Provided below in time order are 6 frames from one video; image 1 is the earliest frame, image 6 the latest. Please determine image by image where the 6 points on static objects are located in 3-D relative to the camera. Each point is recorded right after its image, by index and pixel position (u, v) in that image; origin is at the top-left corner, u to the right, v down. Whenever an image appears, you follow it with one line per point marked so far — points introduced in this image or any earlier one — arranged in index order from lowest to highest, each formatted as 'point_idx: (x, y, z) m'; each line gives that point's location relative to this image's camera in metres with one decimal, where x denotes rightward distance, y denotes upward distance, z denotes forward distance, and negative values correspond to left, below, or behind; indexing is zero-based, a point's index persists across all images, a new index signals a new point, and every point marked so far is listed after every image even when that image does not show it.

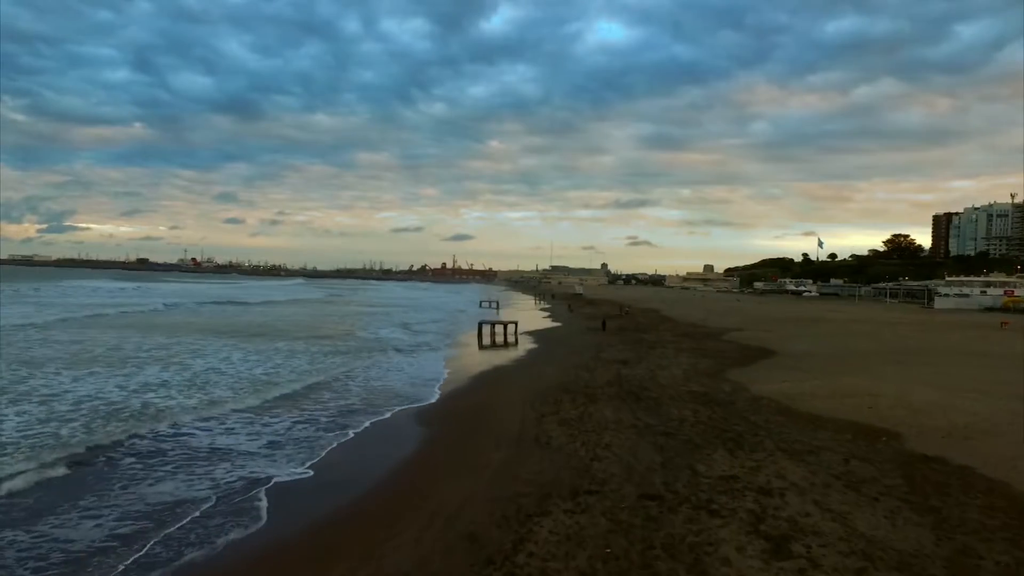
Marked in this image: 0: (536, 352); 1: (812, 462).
0: (+1.2, -2.0, +20.1) m
1: (+3.3, -1.9, +7.1) m
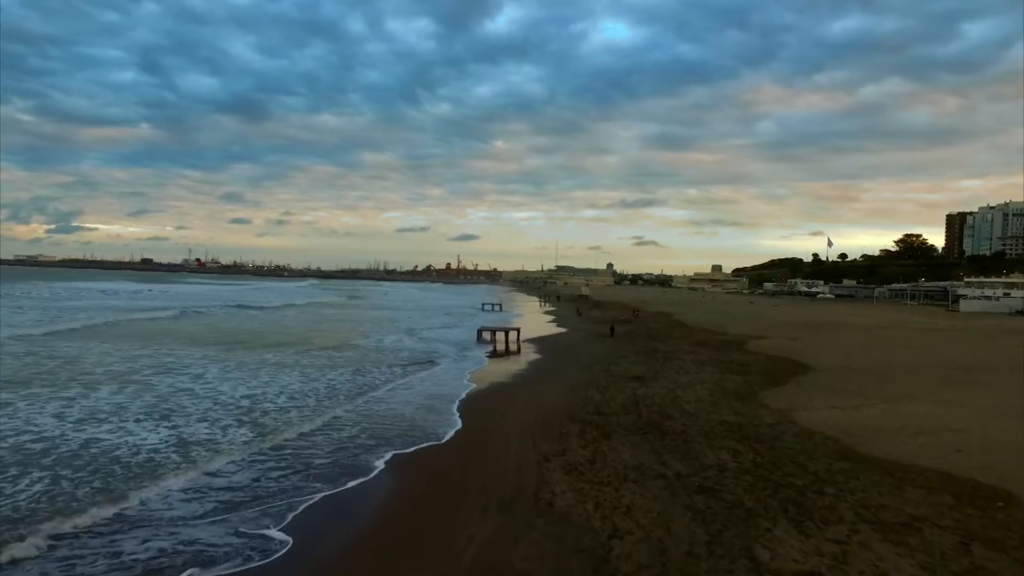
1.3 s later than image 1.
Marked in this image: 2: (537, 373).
0: (+1.2, -2.2, +18.2) m
1: (+3.2, -2.1, +5.1) m
2: (+0.7, -2.1, +16.2) m
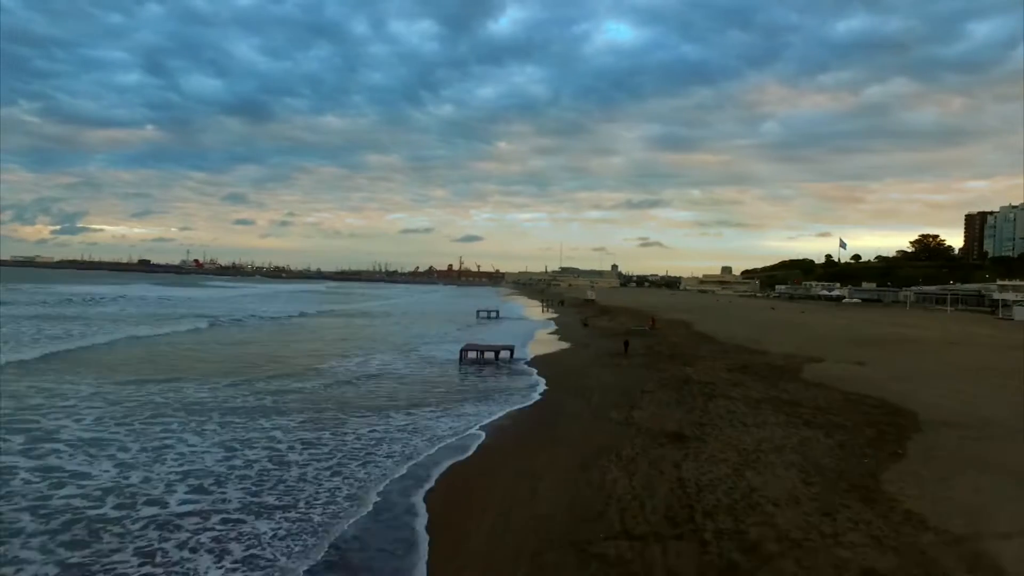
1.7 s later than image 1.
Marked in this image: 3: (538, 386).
0: (+0.9, -2.4, +13.6) m
1: (+2.9, -2.3, +0.5) m
2: (+0.4, -2.4, +11.7) m
3: (+0.7, -2.5, +15.6) m
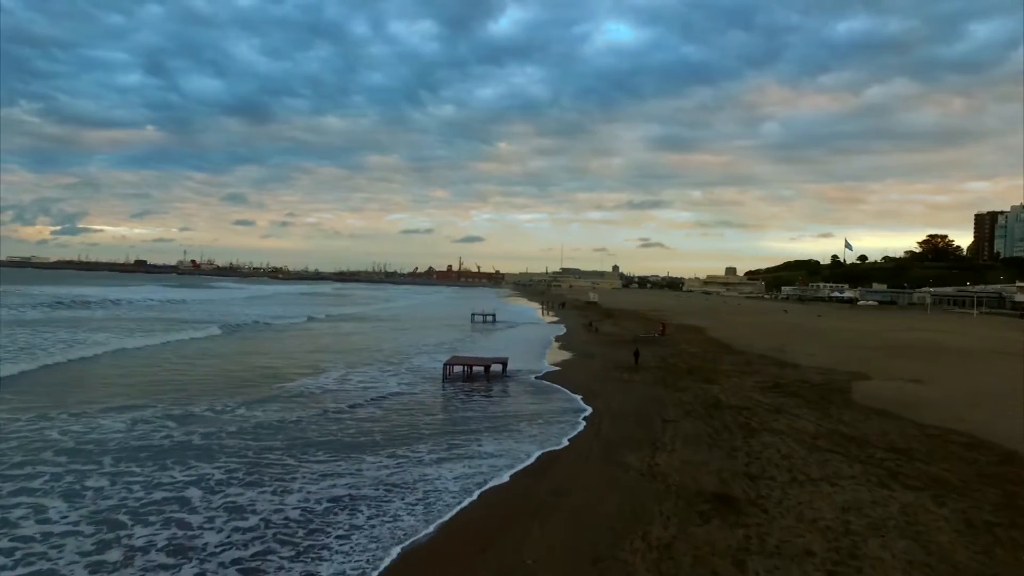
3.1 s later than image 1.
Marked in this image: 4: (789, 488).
0: (+0.7, -2.5, +10.9) m
1: (+2.7, -2.4, -2.2) m
2: (+0.3, -2.5, +9.0) m
3: (+0.5, -2.5, +12.9) m
4: (+3.2, -2.3, +7.3) m
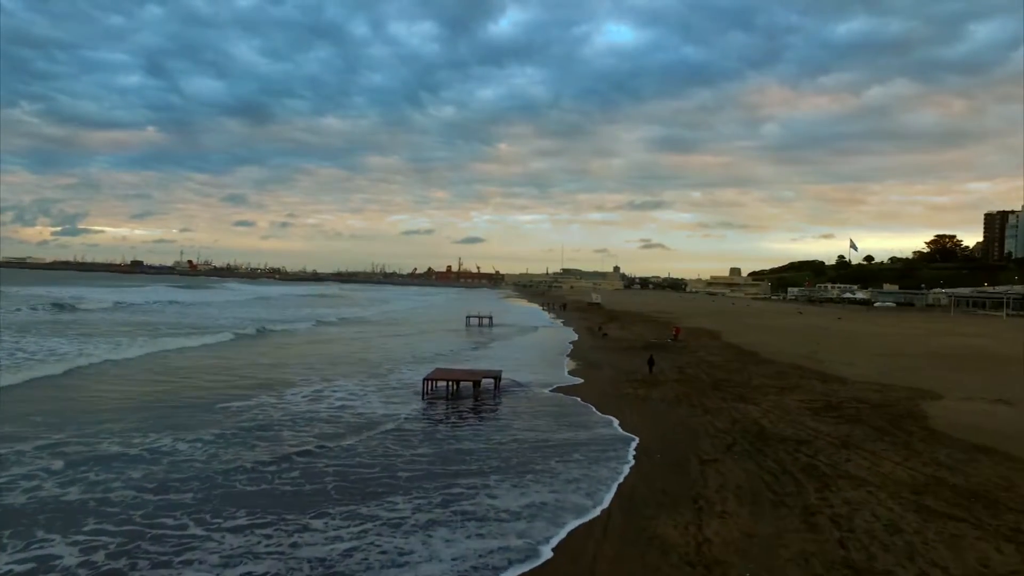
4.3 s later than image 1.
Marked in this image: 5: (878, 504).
0: (+0.6, -2.5, +8.3) m
1: (+2.6, -2.4, -4.8) m
2: (+0.2, -2.5, +6.3) m
3: (+0.4, -2.5, +10.3) m
4: (+3.0, -2.3, +4.7) m
5: (+3.9, -2.3, +6.8) m
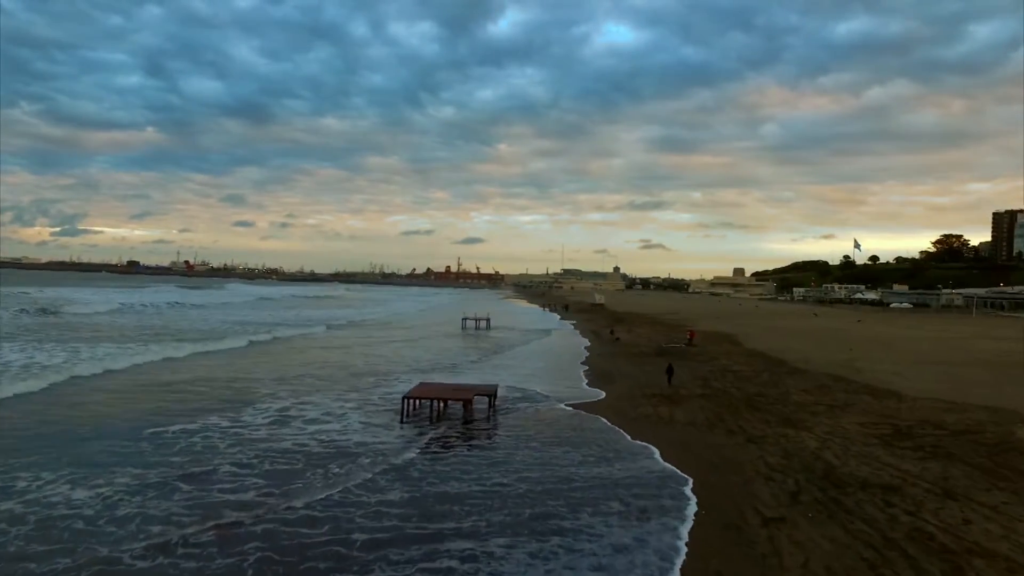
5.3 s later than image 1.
0: (+0.6, -2.5, +6.0) m
1: (+2.6, -2.3, -7.1) m
2: (+0.1, -2.4, +4.0) m
3: (+0.4, -2.5, +8.0) m
4: (+3.0, -2.3, +2.4) m
5: (+3.8, -2.3, +4.5) m
